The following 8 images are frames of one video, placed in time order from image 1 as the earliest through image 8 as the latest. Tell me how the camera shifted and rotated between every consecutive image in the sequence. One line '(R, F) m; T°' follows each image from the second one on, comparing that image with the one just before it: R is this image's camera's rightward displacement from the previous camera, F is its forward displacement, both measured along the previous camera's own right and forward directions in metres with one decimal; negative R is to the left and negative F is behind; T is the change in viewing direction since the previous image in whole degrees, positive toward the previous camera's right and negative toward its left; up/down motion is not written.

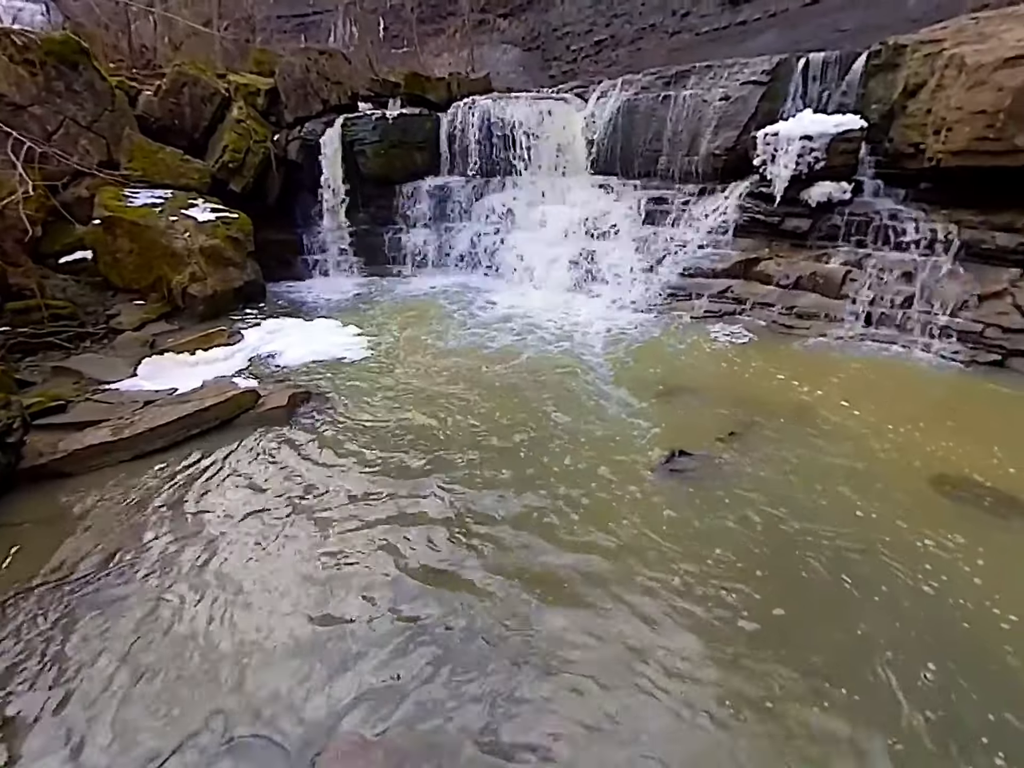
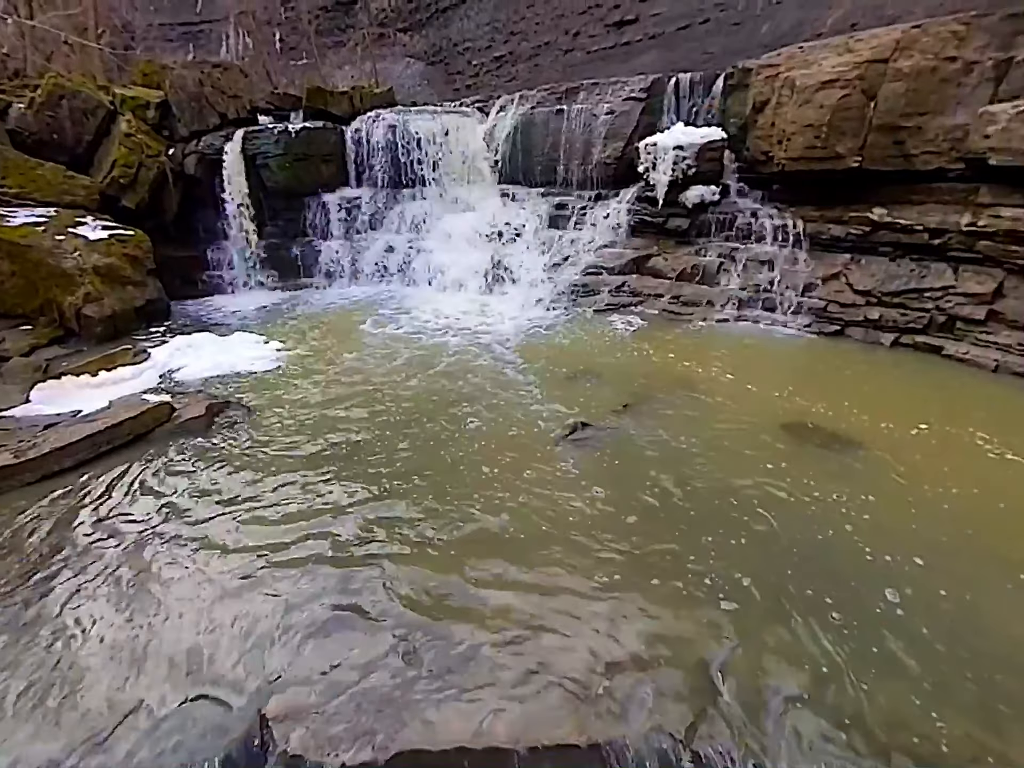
(+0.1, -0.4) m; +8°
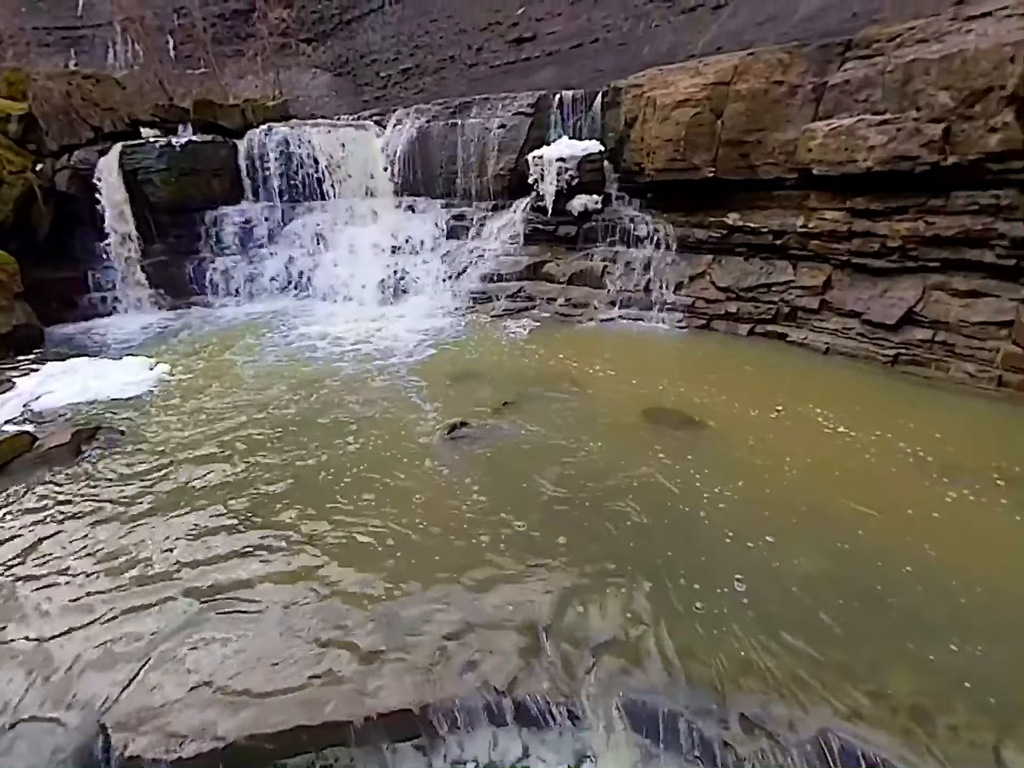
(+0.5, -0.3) m; +7°
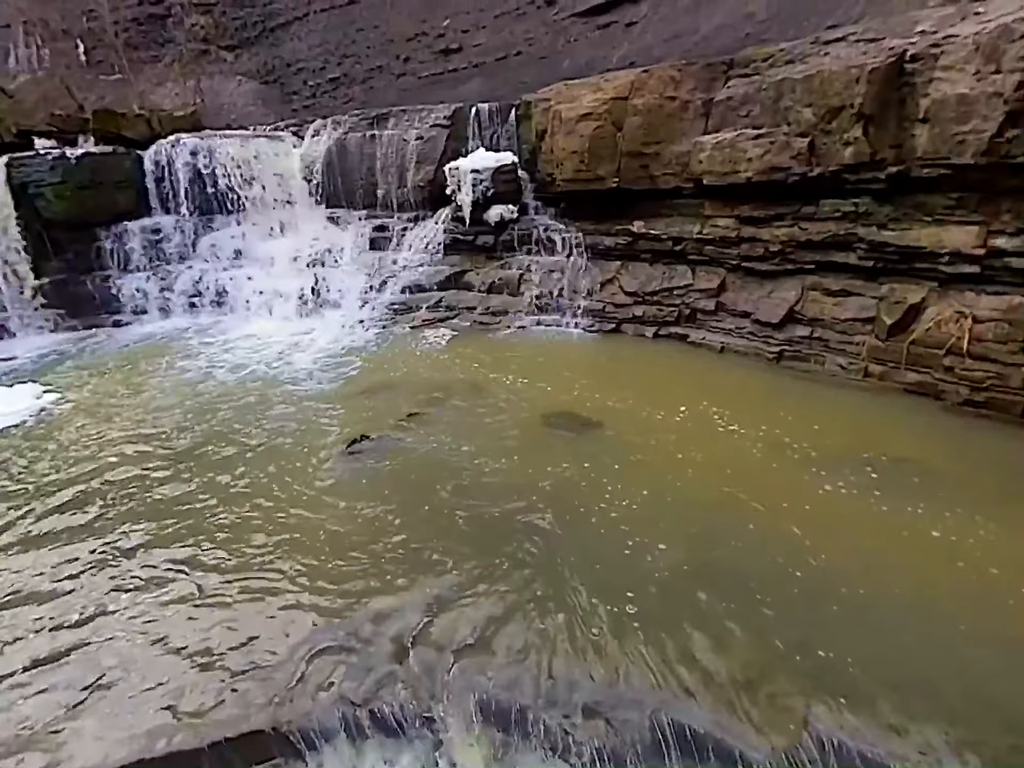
(+0.5, -0.1) m; +5°
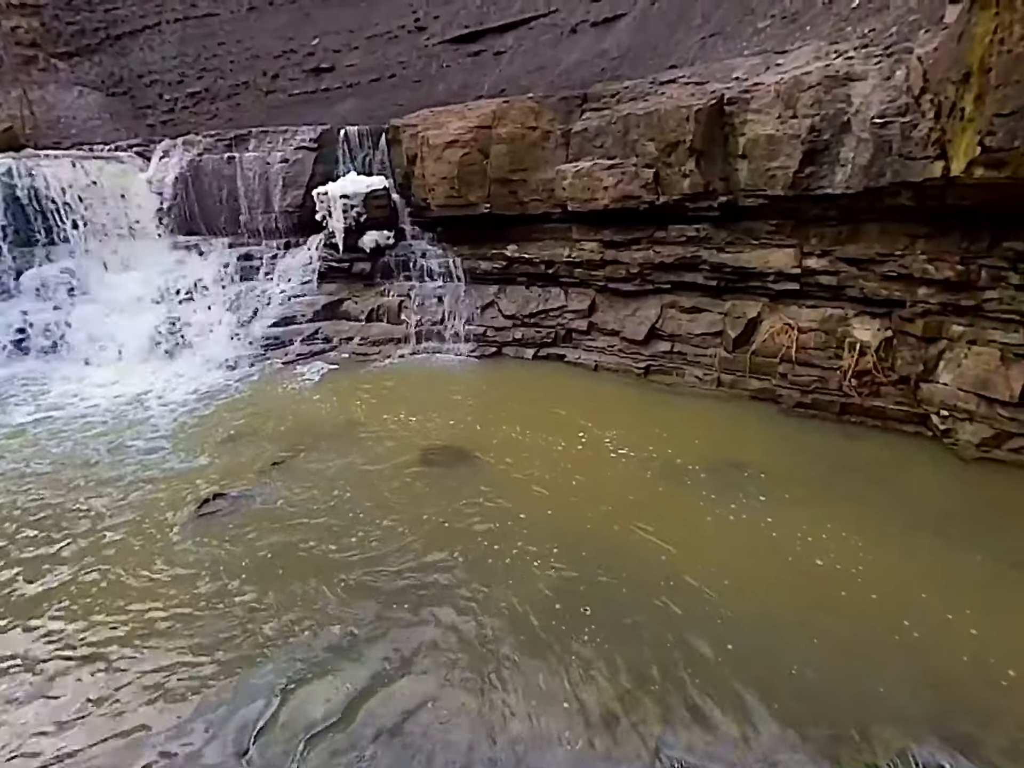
(+0.3, 0.0) m; +10°
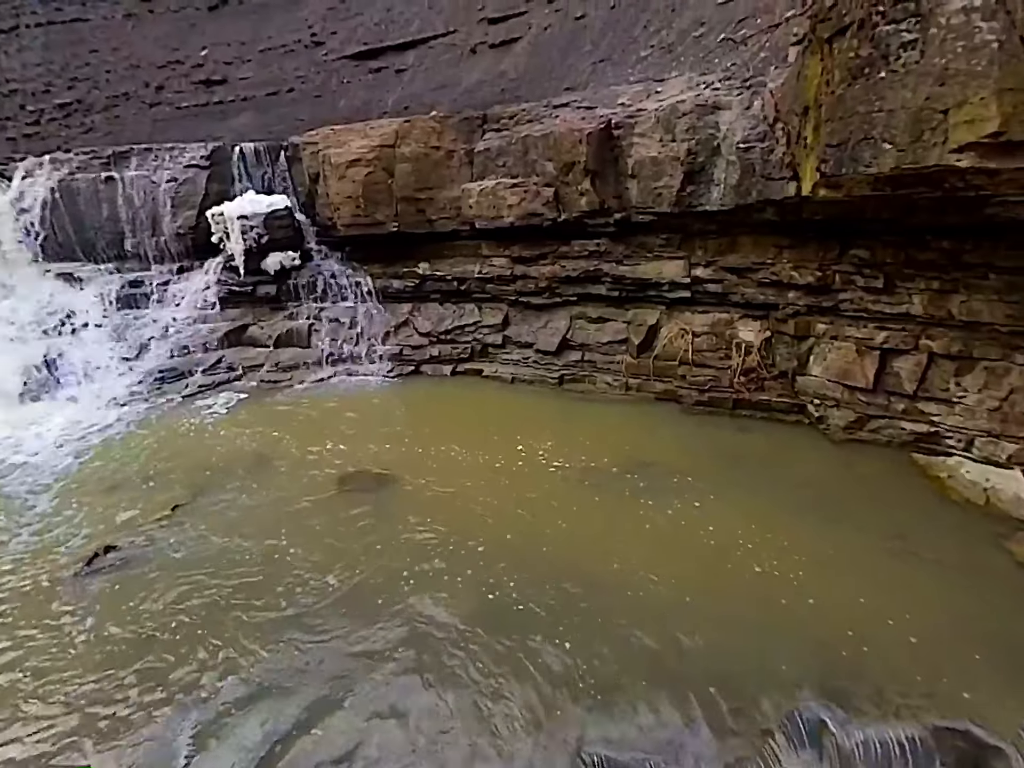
(+0.1, -0.1) m; +8°
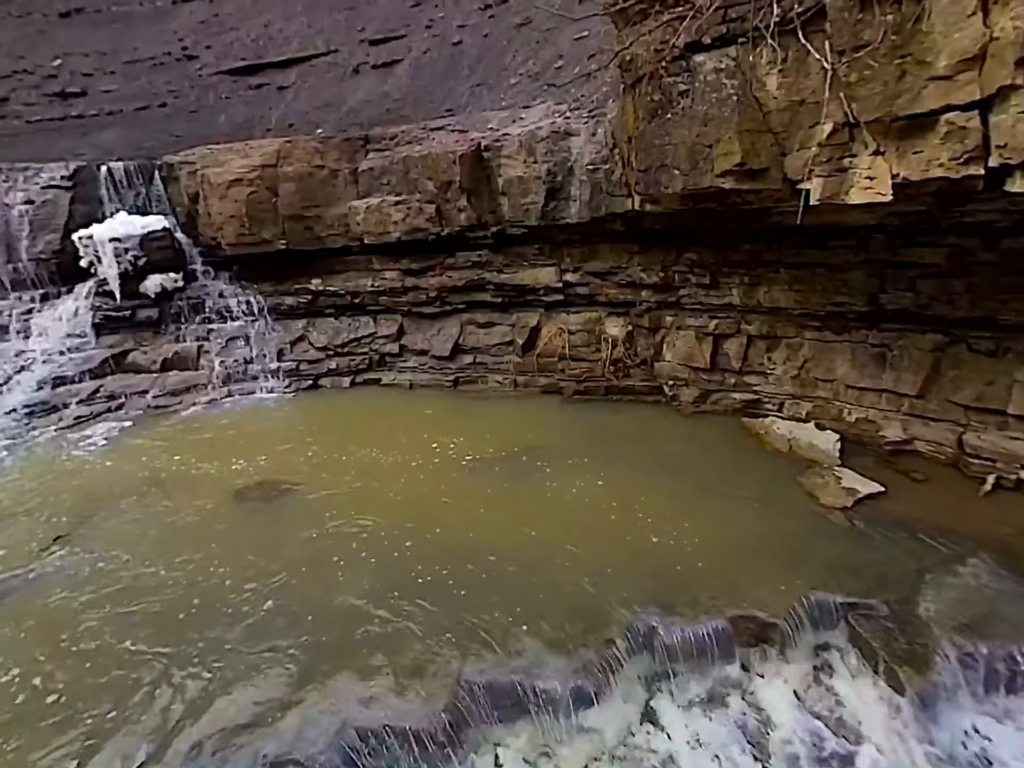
(+0.3, -0.5) m; +9°
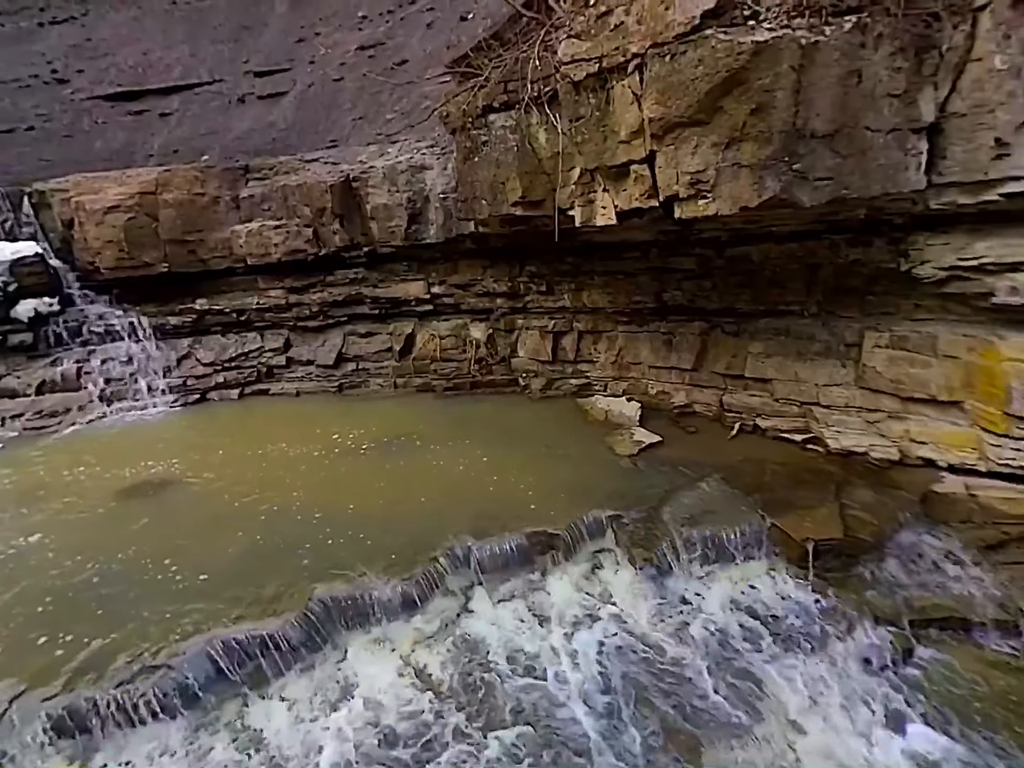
(+0.6, -0.9) m; +9°
